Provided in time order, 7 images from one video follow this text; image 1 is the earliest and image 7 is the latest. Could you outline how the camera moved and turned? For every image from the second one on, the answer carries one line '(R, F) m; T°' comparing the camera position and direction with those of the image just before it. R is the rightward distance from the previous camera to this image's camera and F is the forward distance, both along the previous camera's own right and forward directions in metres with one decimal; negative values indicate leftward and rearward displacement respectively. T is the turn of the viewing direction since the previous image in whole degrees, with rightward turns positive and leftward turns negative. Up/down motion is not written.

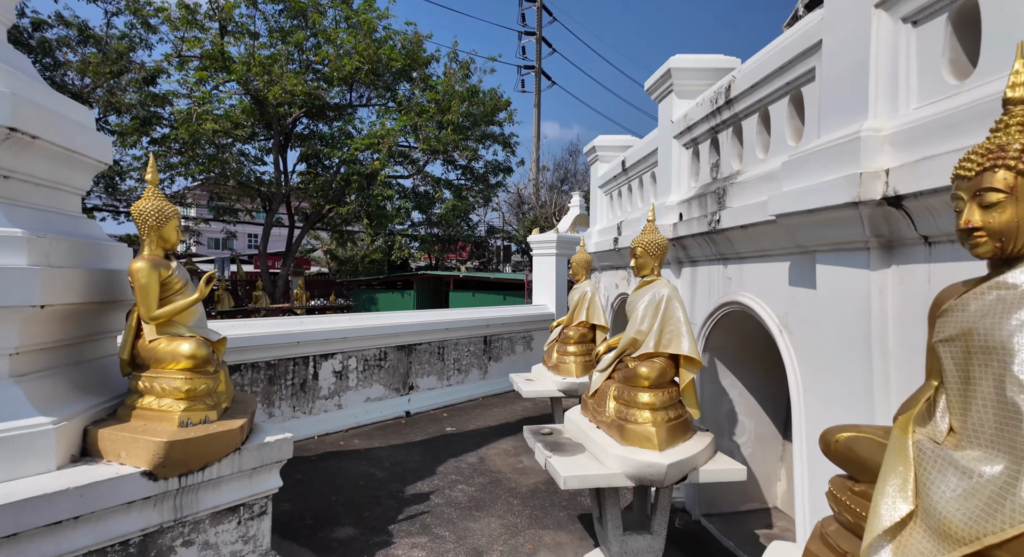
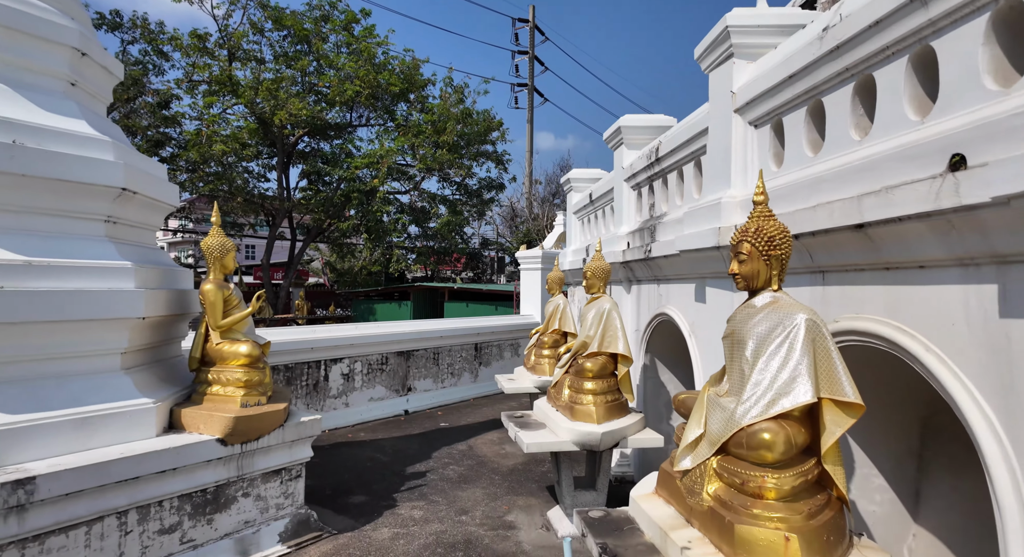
(+0.1, -1.0) m; 0°
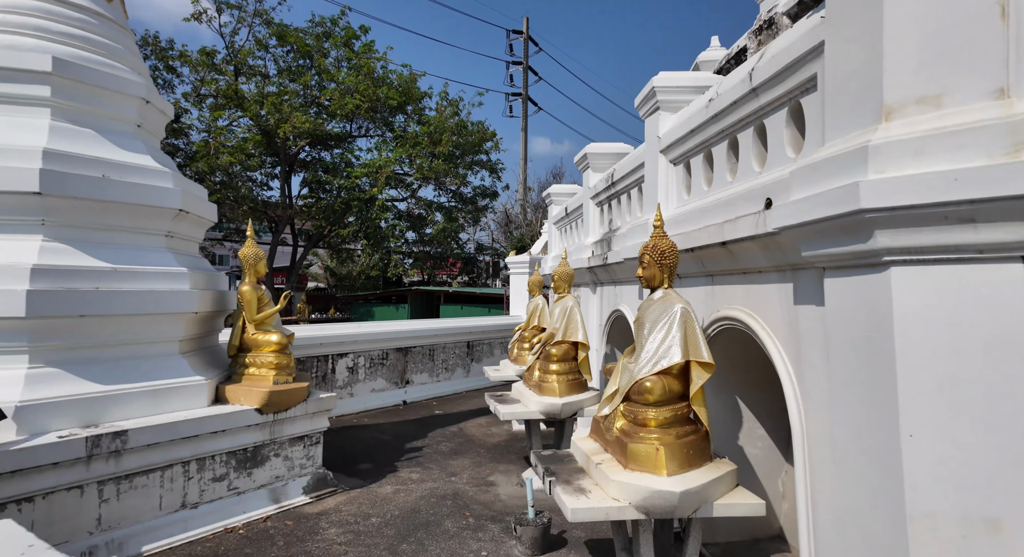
(+0.2, -0.9) m; 0°
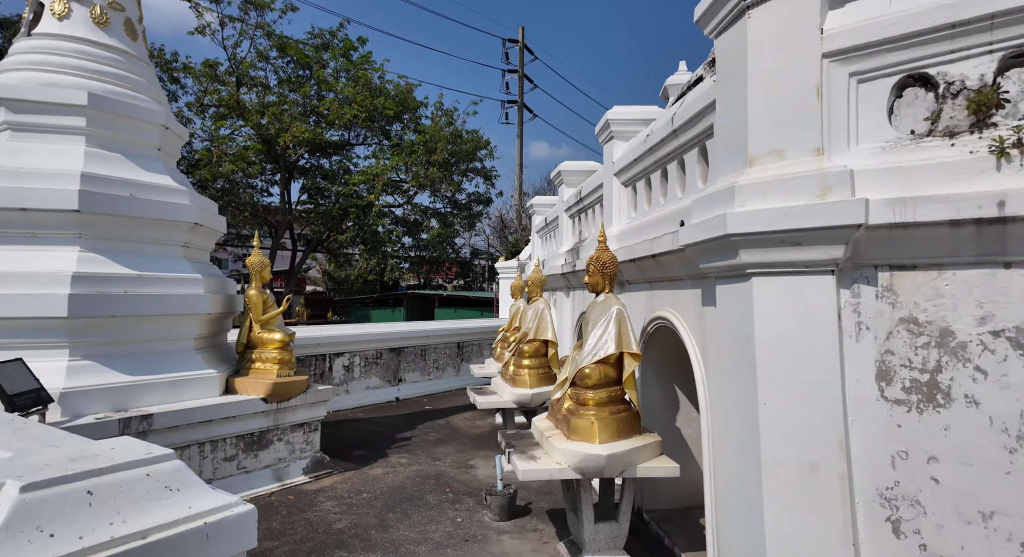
(+0.2, -0.6) m; 0°
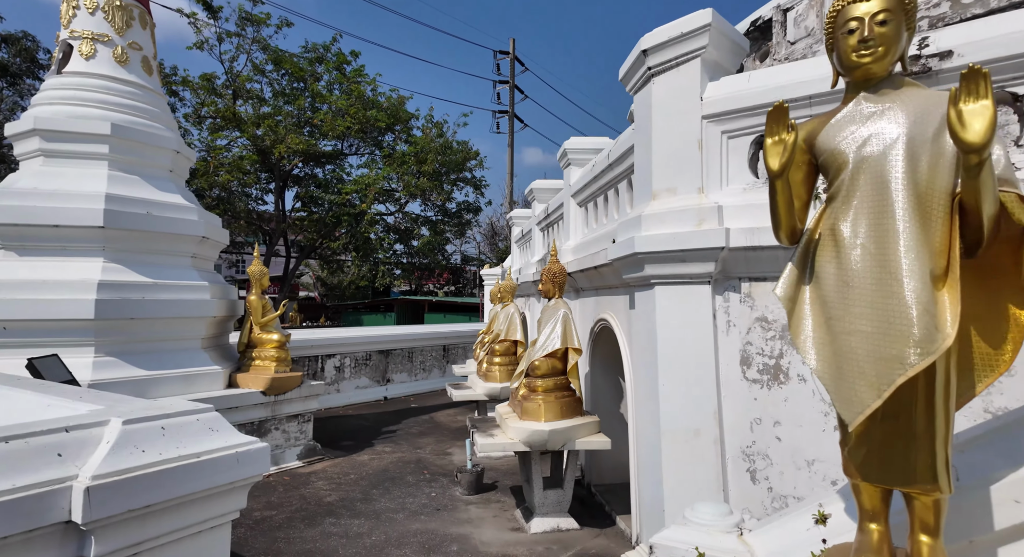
(+0.2, -0.7) m; +1°
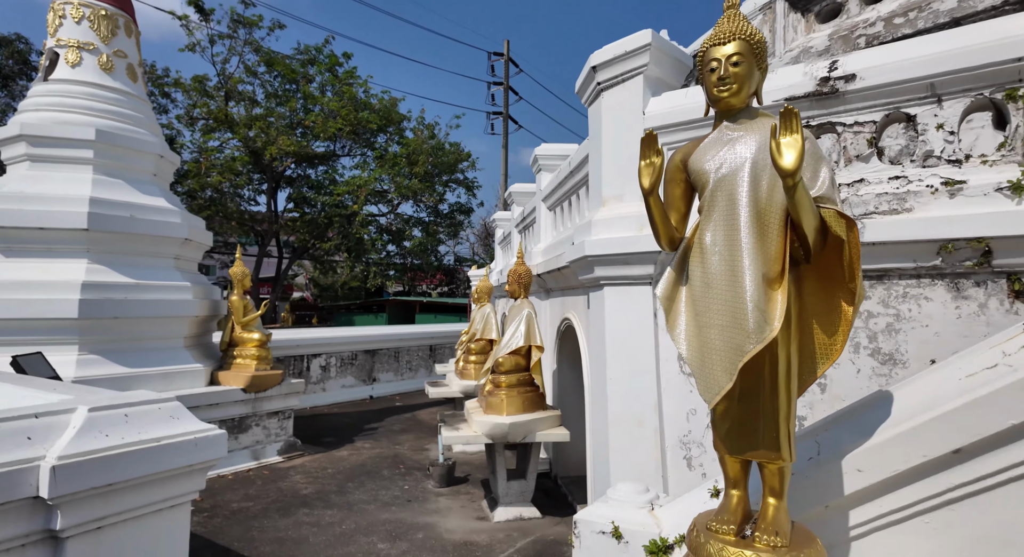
(+0.2, -0.2) m; 0°
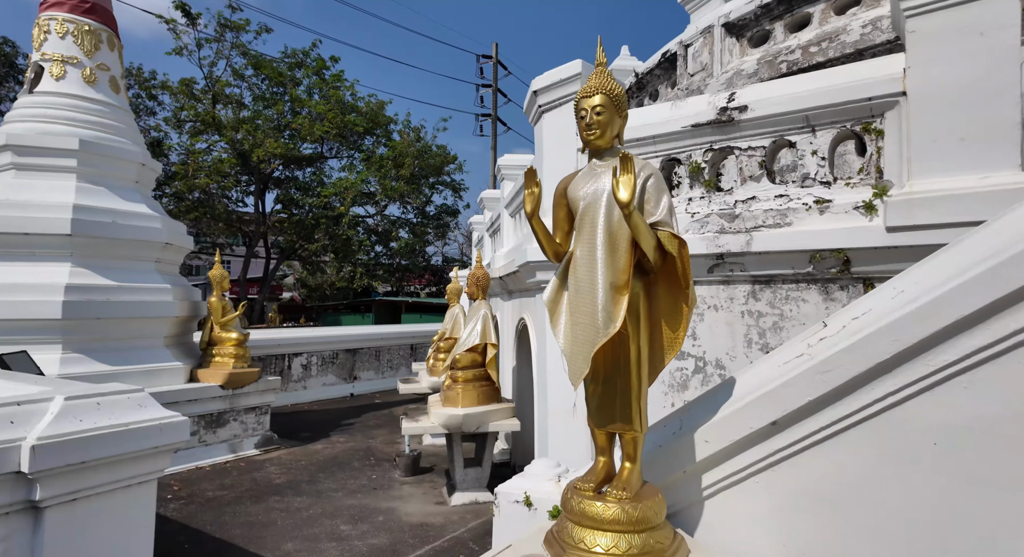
(+0.3, -0.4) m; +1°
